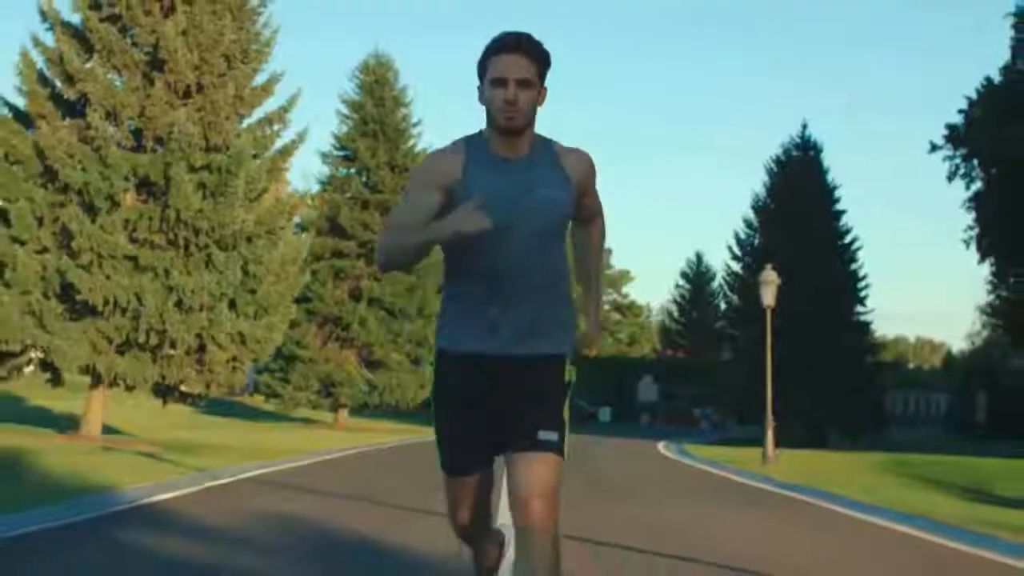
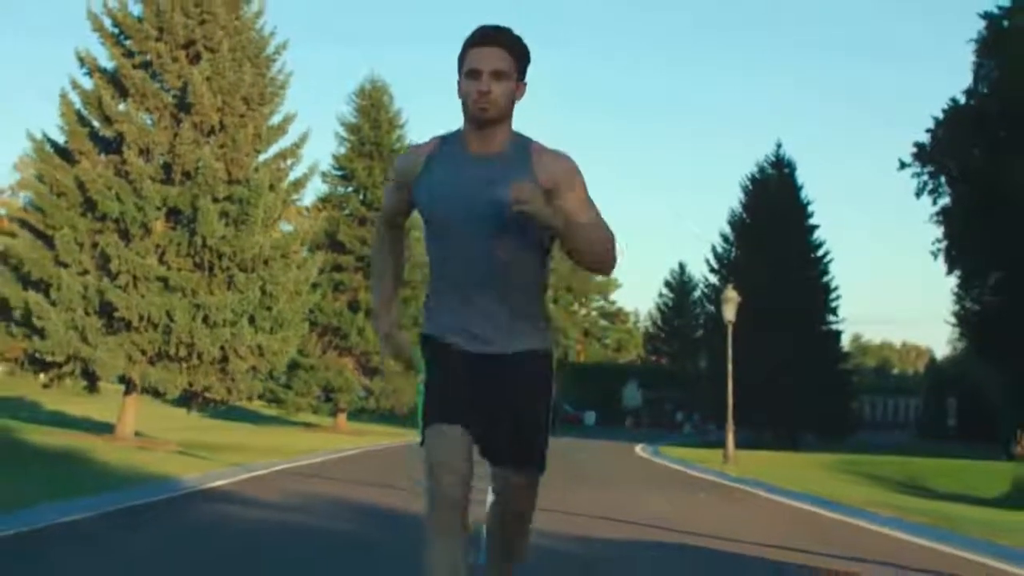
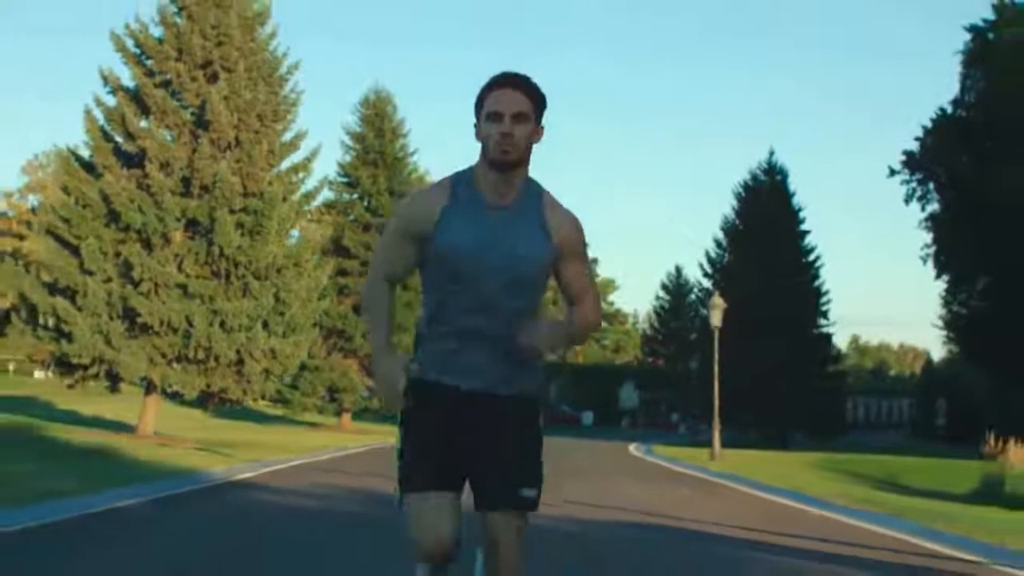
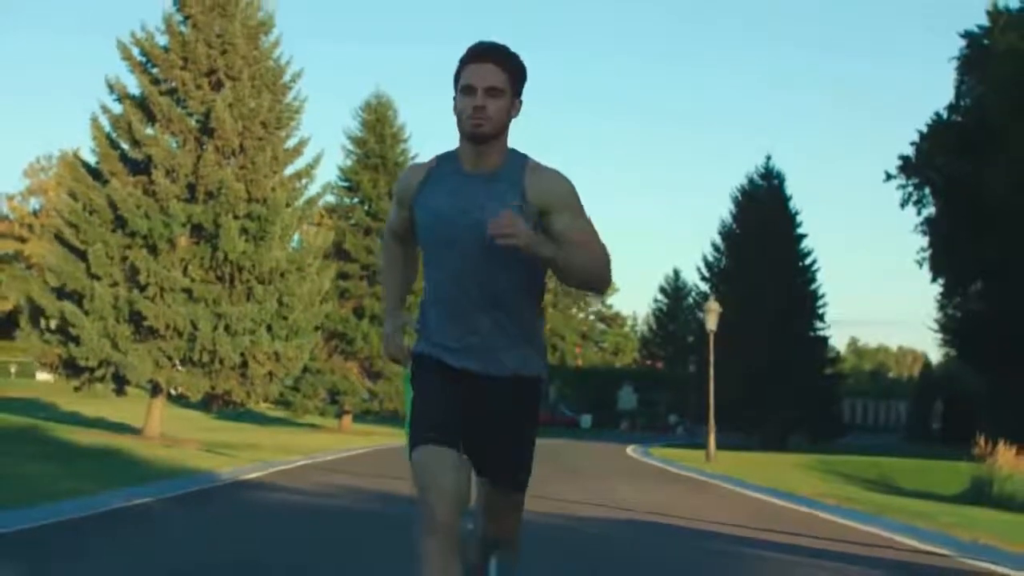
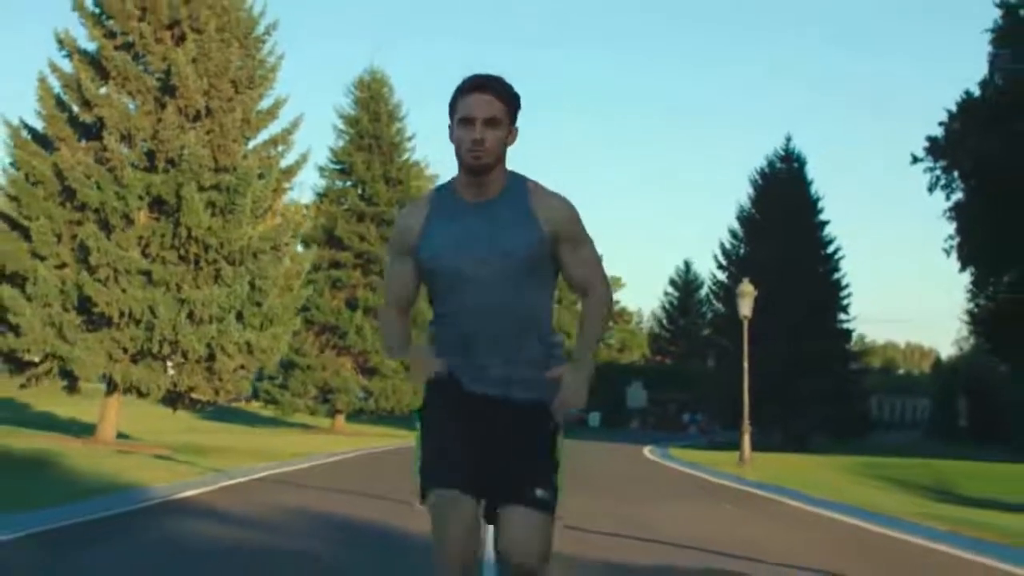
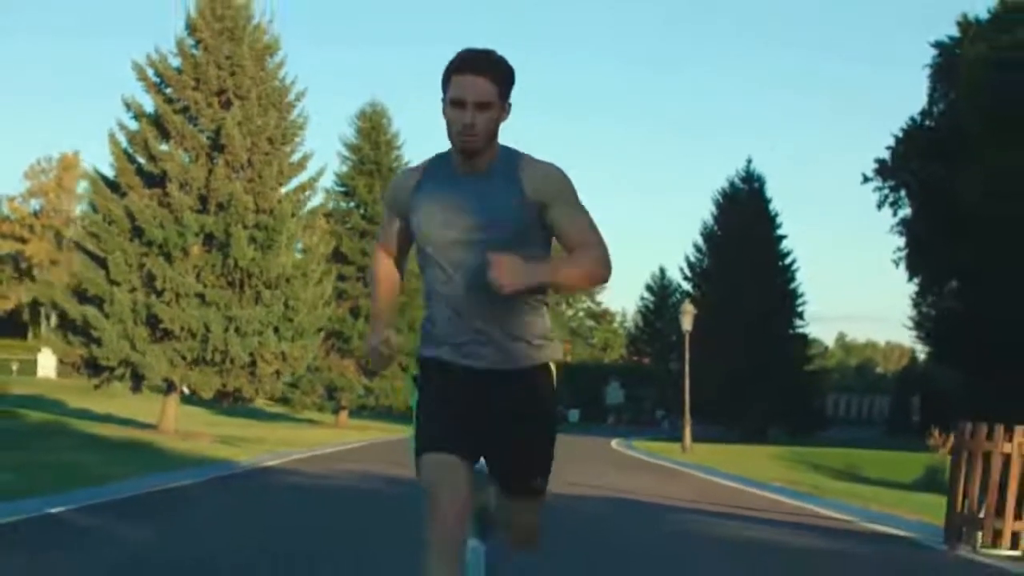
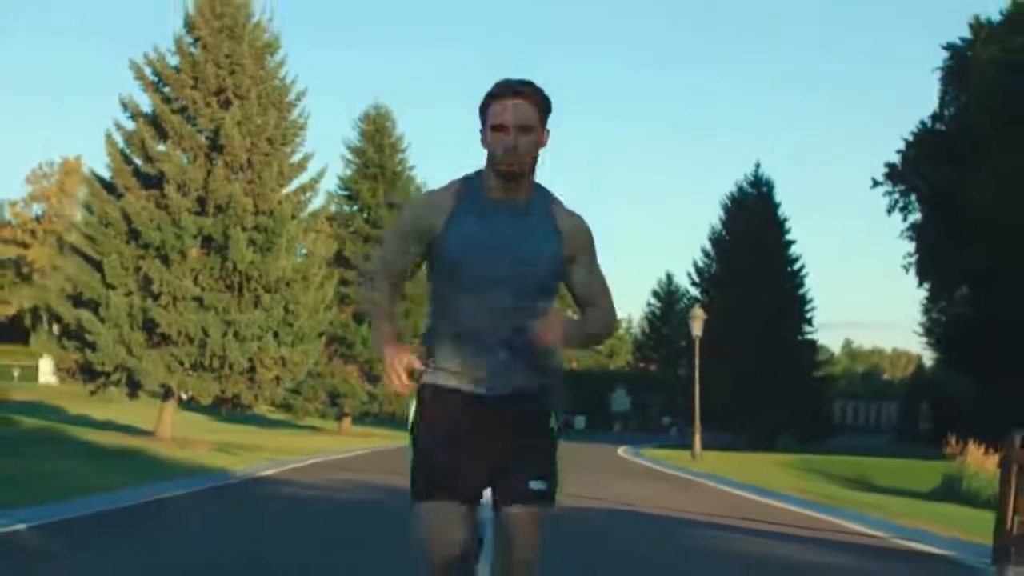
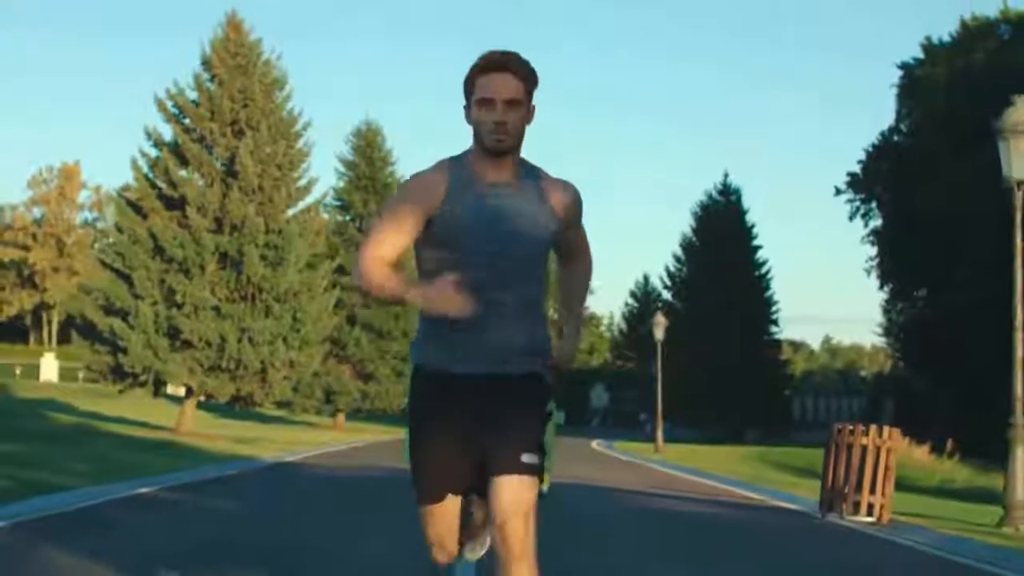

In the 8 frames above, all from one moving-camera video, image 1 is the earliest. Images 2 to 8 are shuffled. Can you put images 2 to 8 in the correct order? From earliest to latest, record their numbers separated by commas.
5, 2, 3, 4, 7, 6, 8
